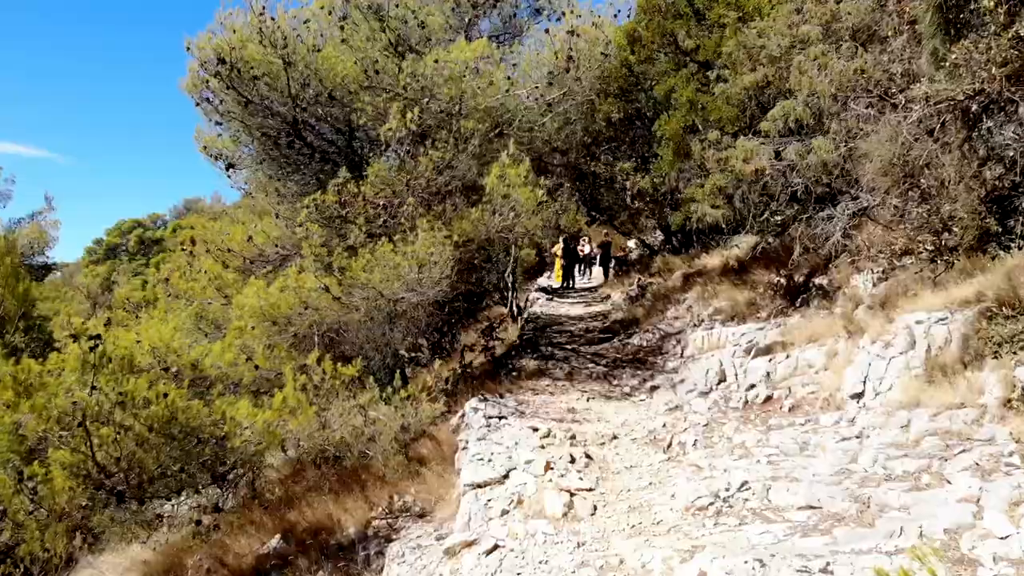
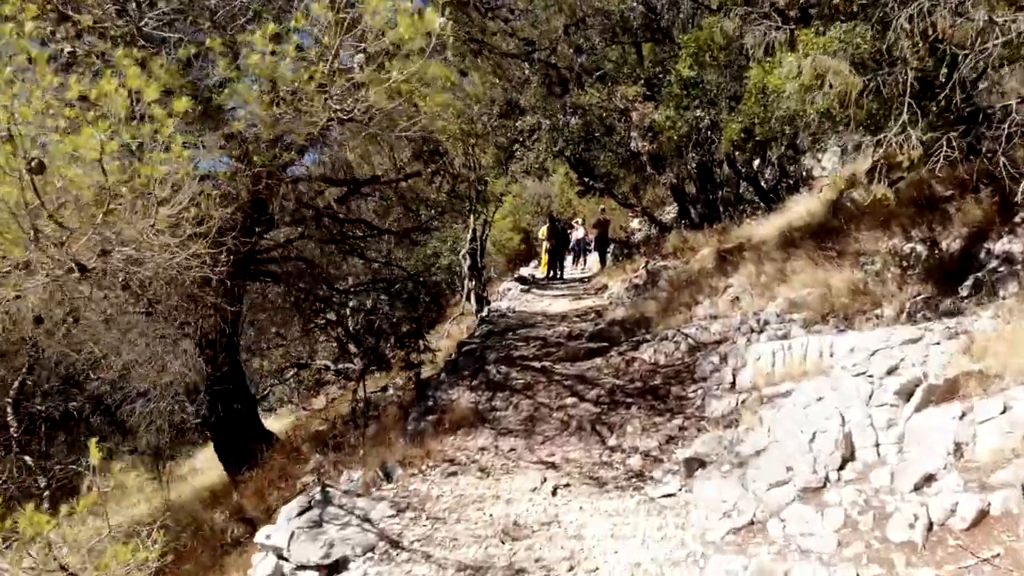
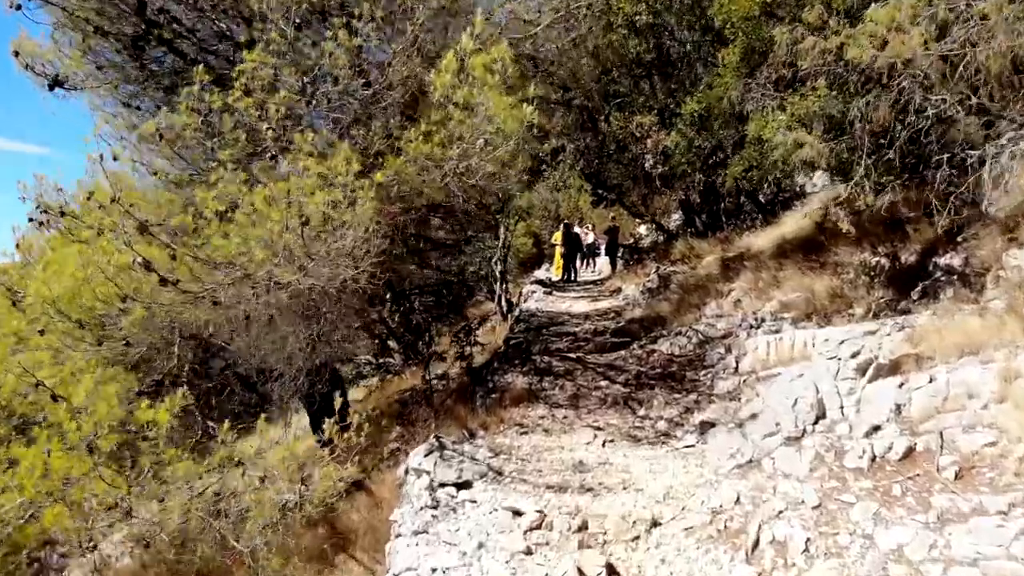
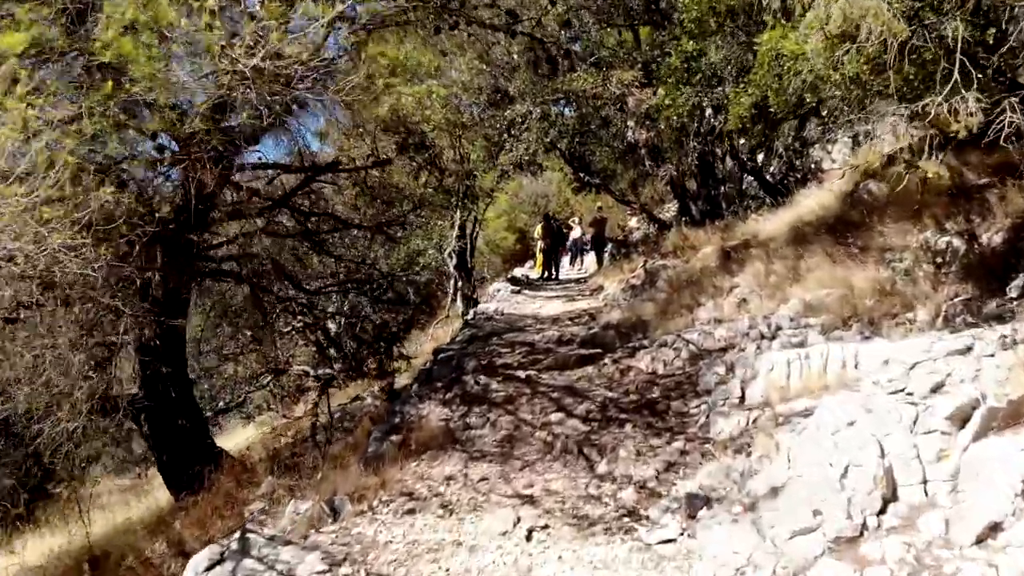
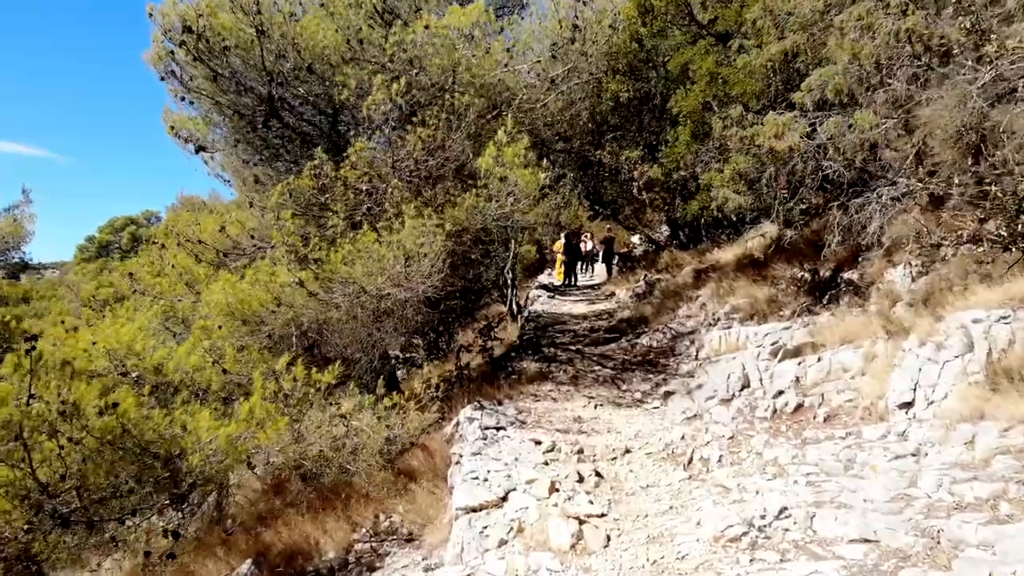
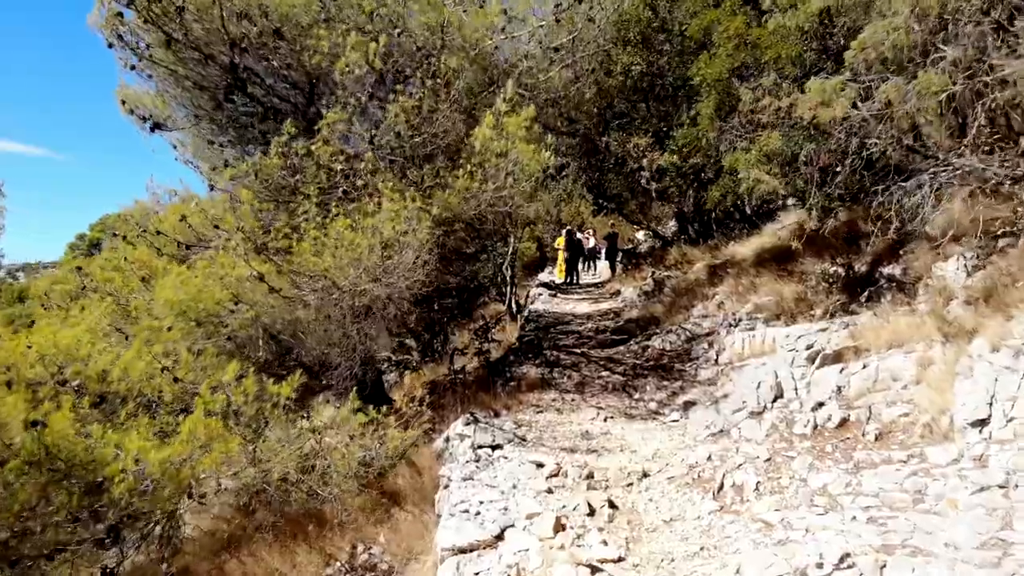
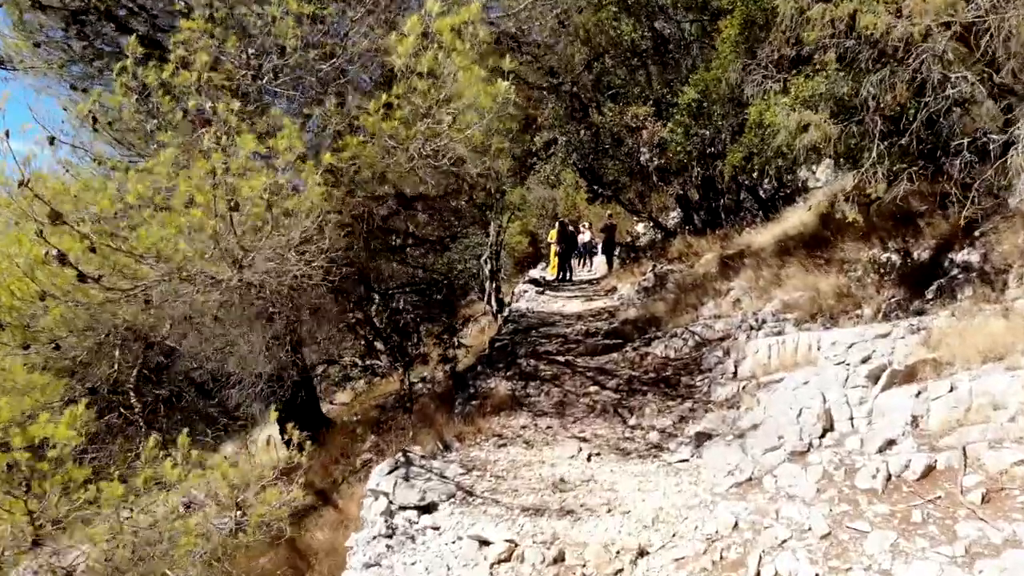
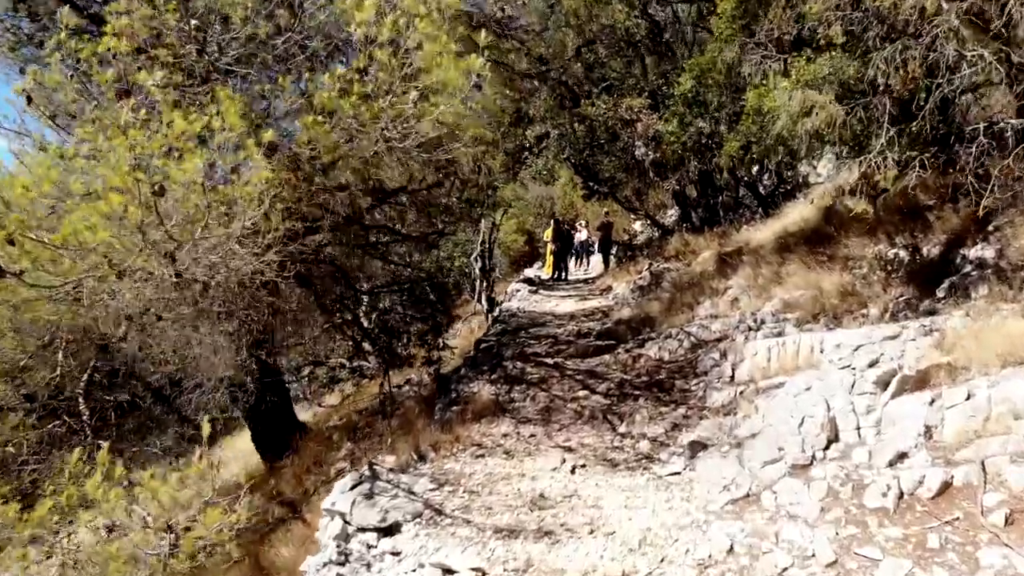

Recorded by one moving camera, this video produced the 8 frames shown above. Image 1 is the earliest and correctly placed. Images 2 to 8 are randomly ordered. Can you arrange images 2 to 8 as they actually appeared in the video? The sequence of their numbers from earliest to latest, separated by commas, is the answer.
5, 6, 3, 7, 8, 2, 4
